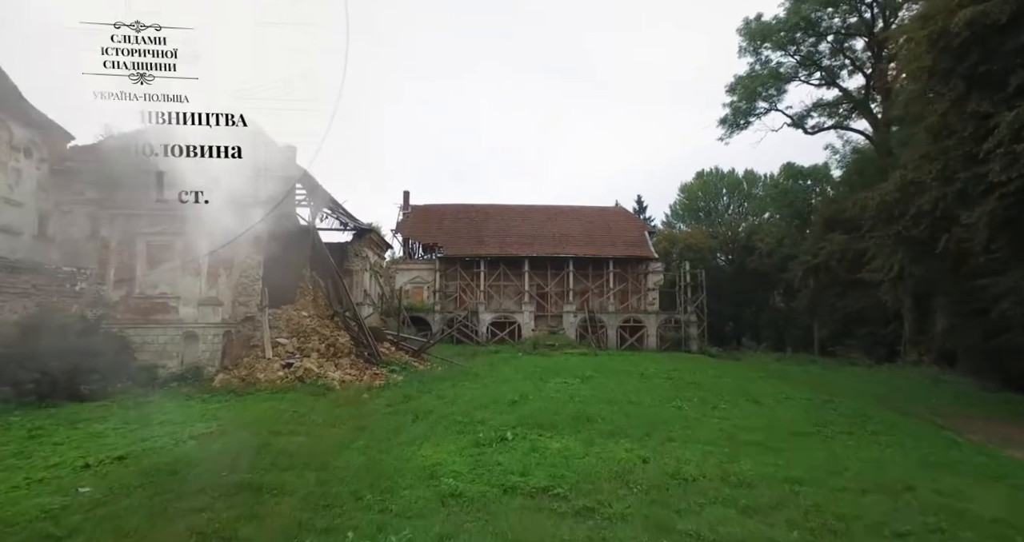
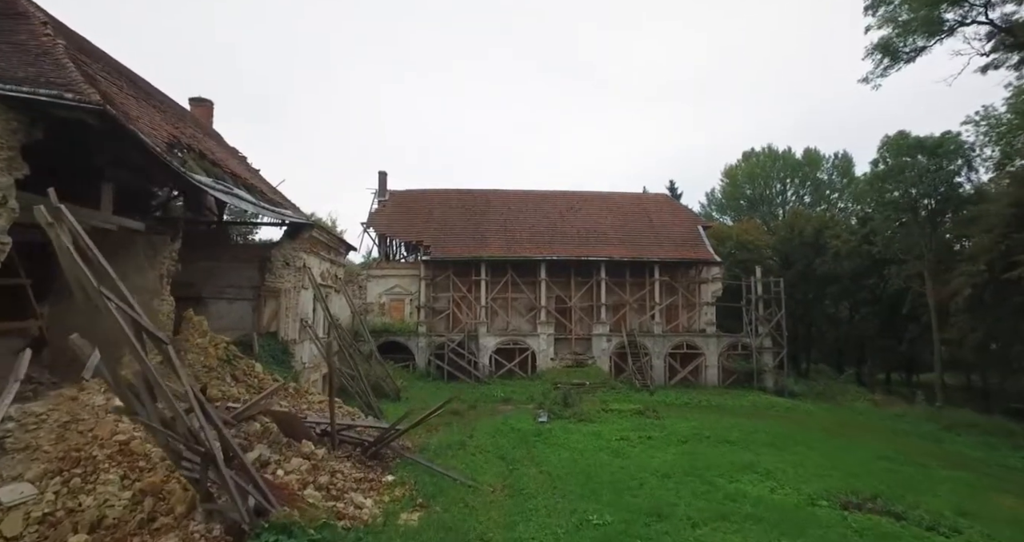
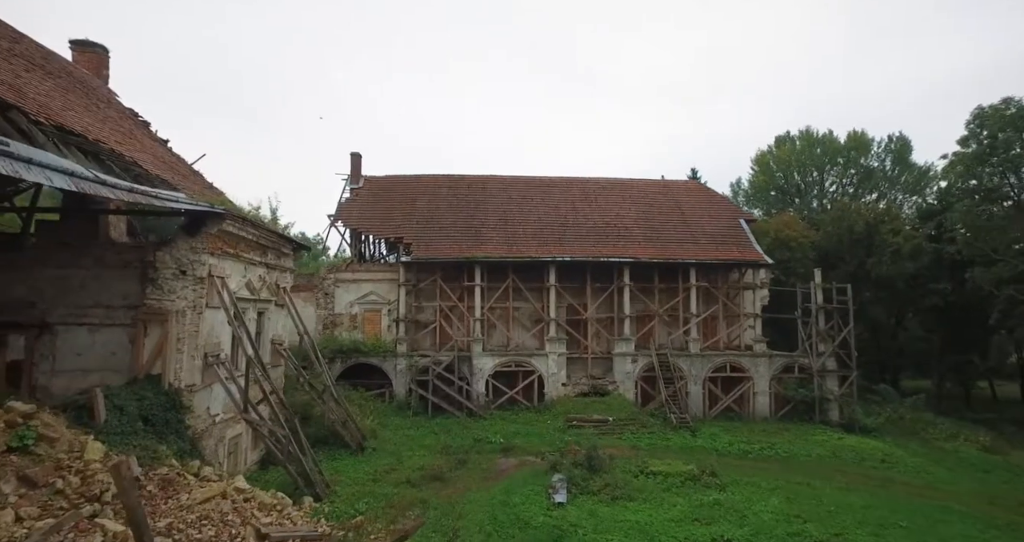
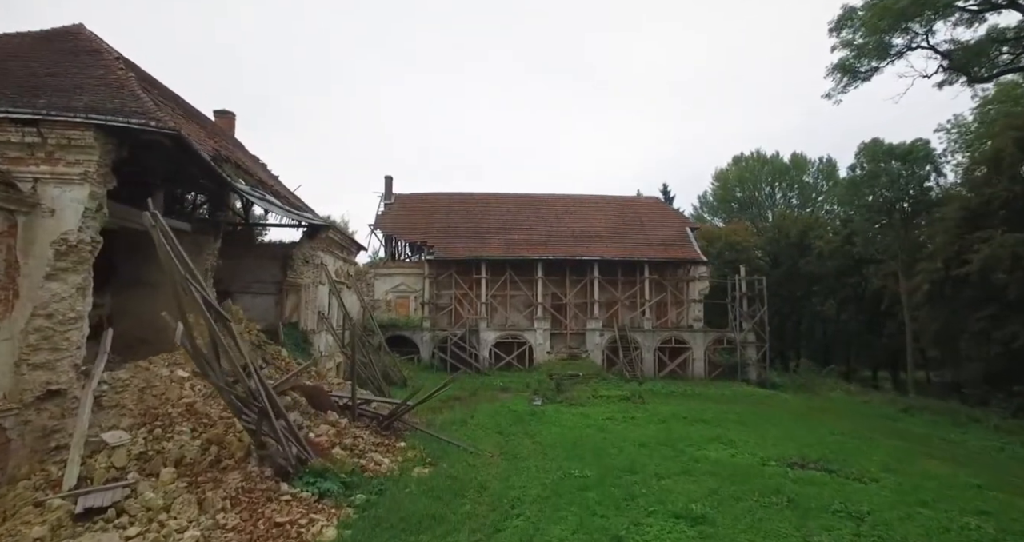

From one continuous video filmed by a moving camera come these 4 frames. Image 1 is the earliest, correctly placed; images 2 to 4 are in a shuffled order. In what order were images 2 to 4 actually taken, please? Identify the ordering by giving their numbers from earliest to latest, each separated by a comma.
4, 2, 3
